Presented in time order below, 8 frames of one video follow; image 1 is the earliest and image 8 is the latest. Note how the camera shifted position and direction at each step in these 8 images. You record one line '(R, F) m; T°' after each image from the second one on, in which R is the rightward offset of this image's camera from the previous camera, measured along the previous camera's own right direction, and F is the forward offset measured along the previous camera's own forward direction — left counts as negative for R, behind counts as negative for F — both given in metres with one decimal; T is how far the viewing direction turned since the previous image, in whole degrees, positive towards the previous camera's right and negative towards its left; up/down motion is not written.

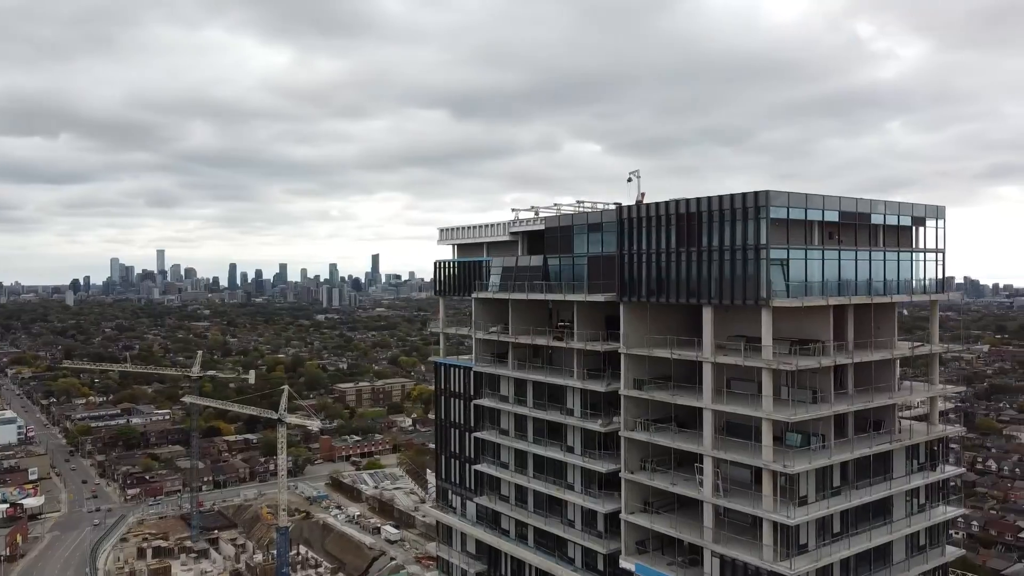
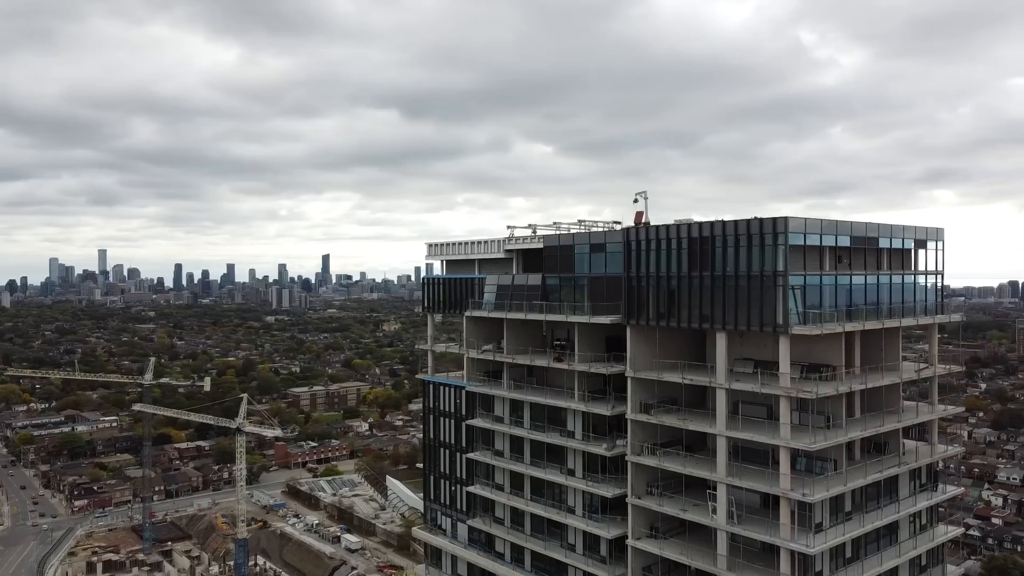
(-0.9, +0.4) m; +3°
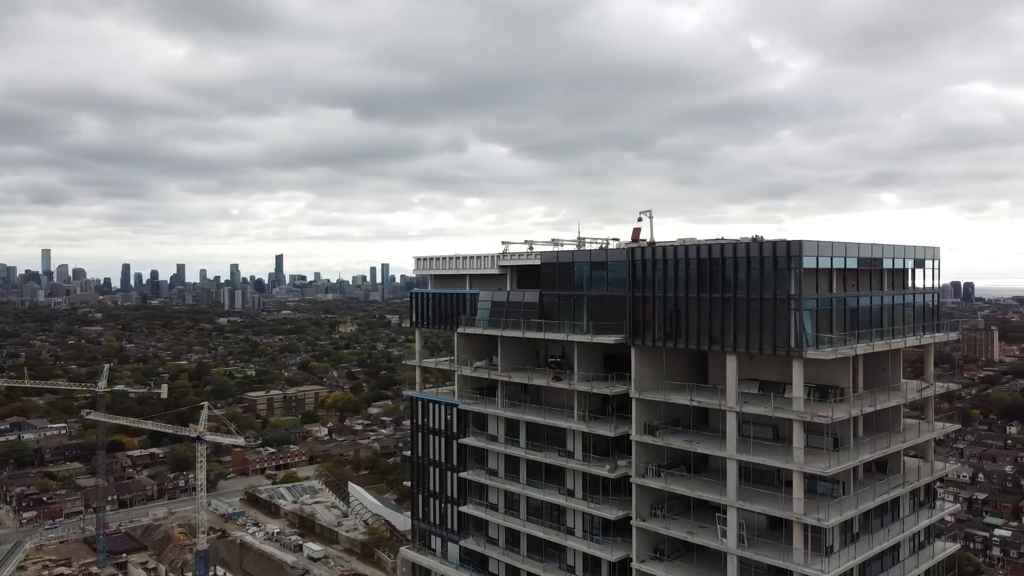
(-0.8, +0.3) m; +3°
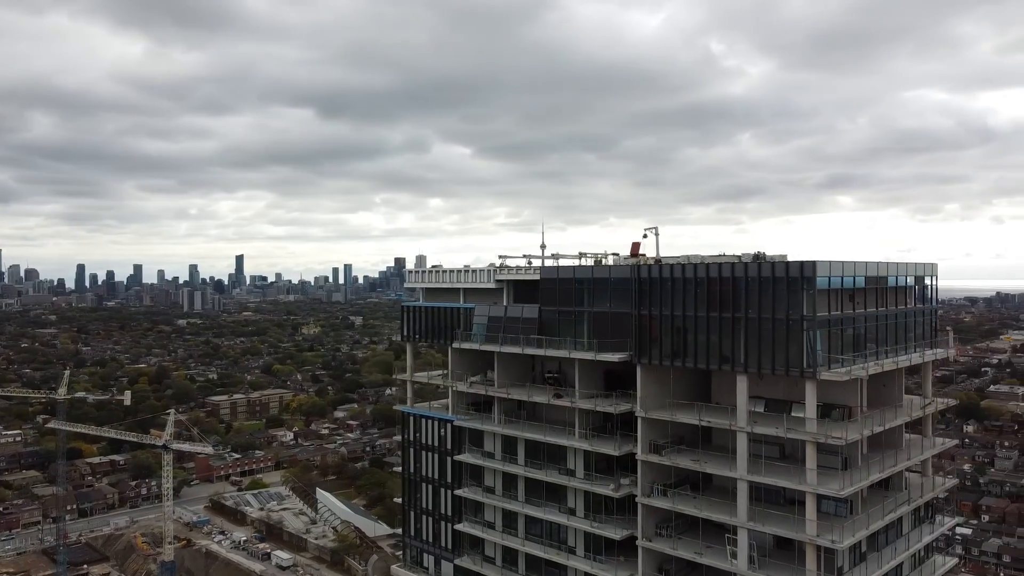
(-0.7, +0.3) m; +3°
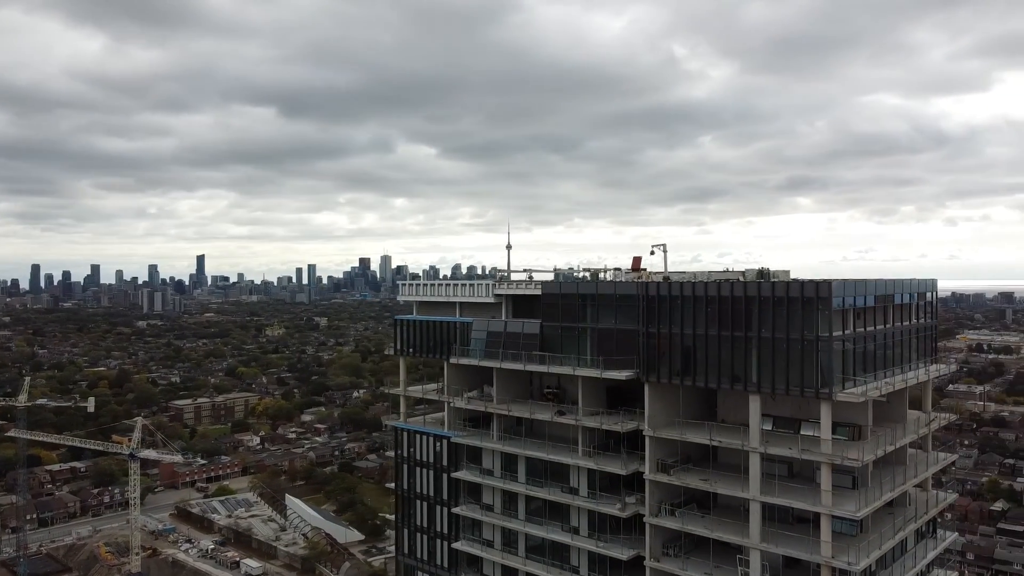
(-0.7, +0.3) m; +2°
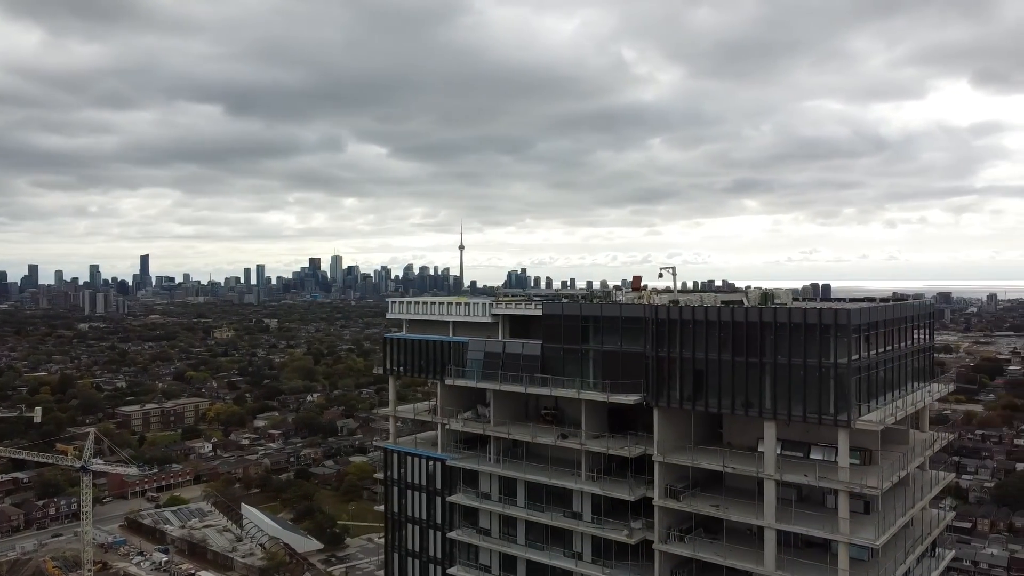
(-0.9, +0.4) m; +3°
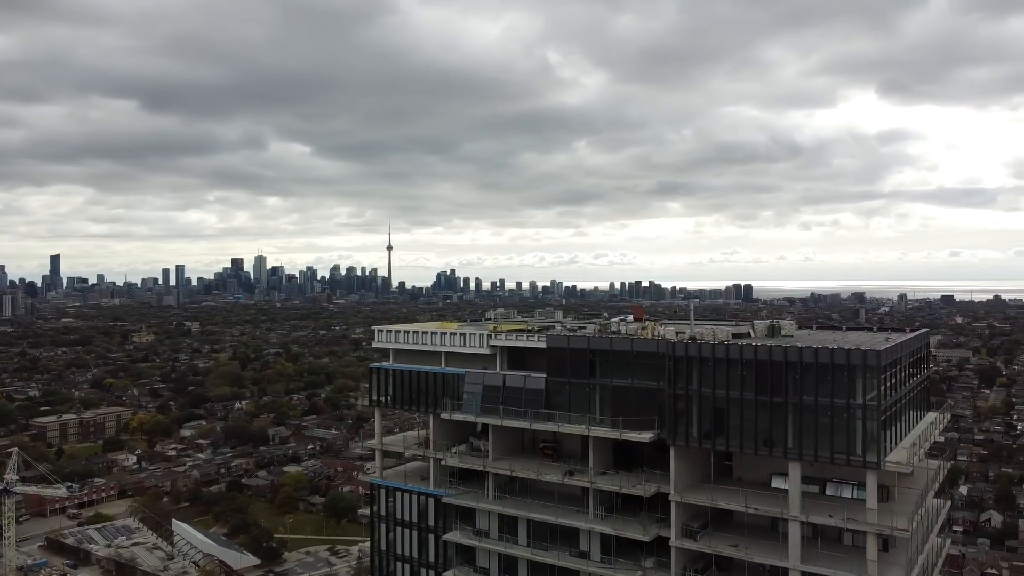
(-1.3, +0.6) m; +5°
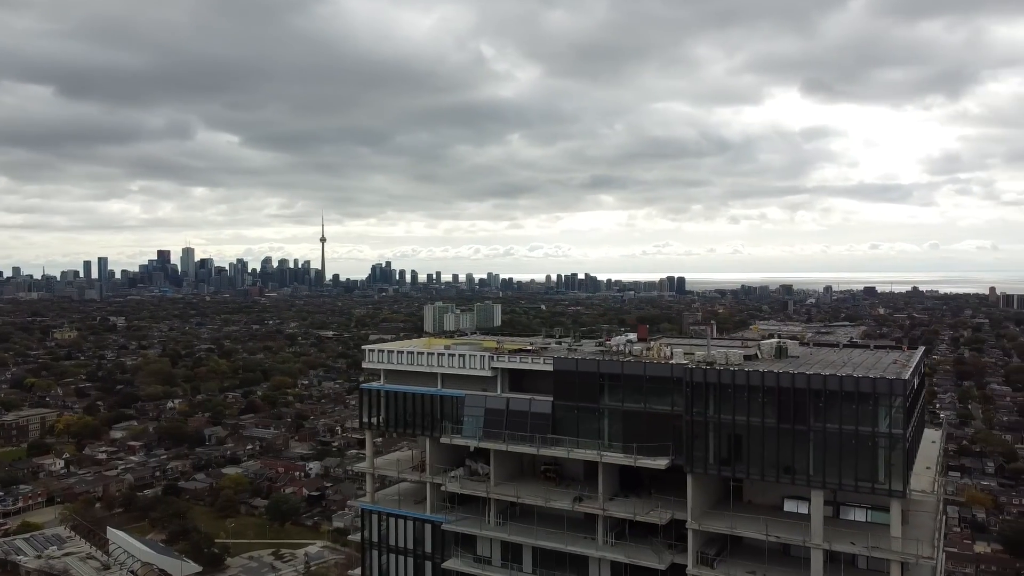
(-1.2, +0.5) m; +5°
